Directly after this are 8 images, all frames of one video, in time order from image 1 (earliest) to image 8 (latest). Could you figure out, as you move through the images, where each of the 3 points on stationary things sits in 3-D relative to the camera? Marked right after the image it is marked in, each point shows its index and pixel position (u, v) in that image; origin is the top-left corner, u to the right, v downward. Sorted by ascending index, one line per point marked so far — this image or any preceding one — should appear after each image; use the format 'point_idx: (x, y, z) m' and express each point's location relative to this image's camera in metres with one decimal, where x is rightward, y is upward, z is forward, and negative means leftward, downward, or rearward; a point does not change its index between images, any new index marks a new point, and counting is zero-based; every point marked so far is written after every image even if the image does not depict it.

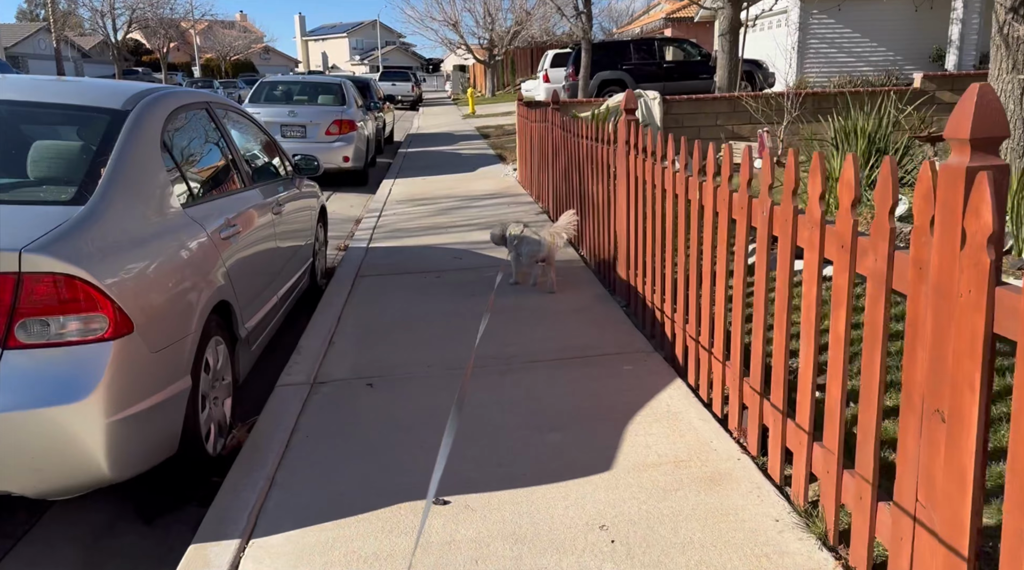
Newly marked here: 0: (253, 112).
0: (-3.8, +2.5, +13.4) m
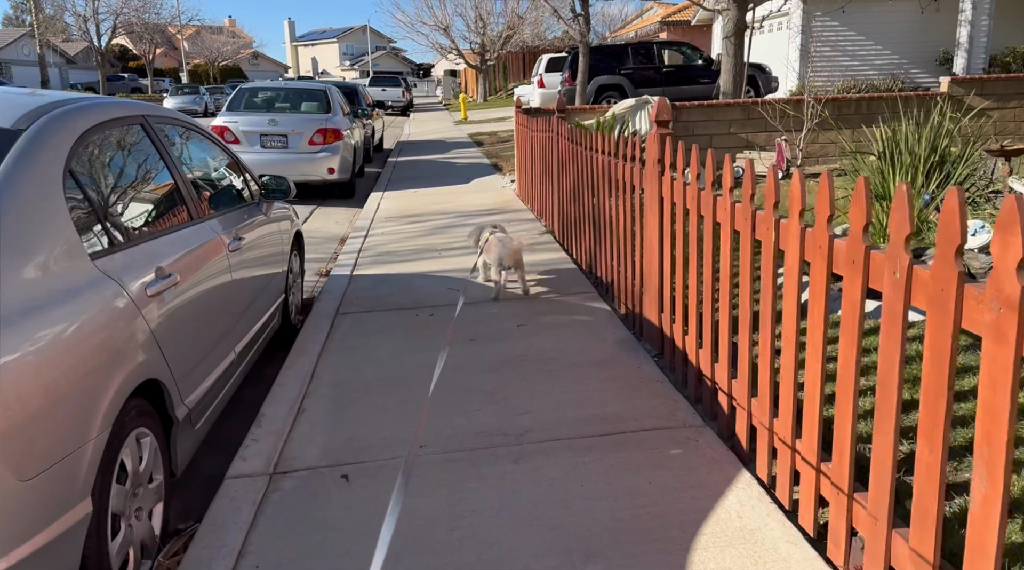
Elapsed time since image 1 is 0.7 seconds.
0: (-3.8, +2.2, +12.5) m
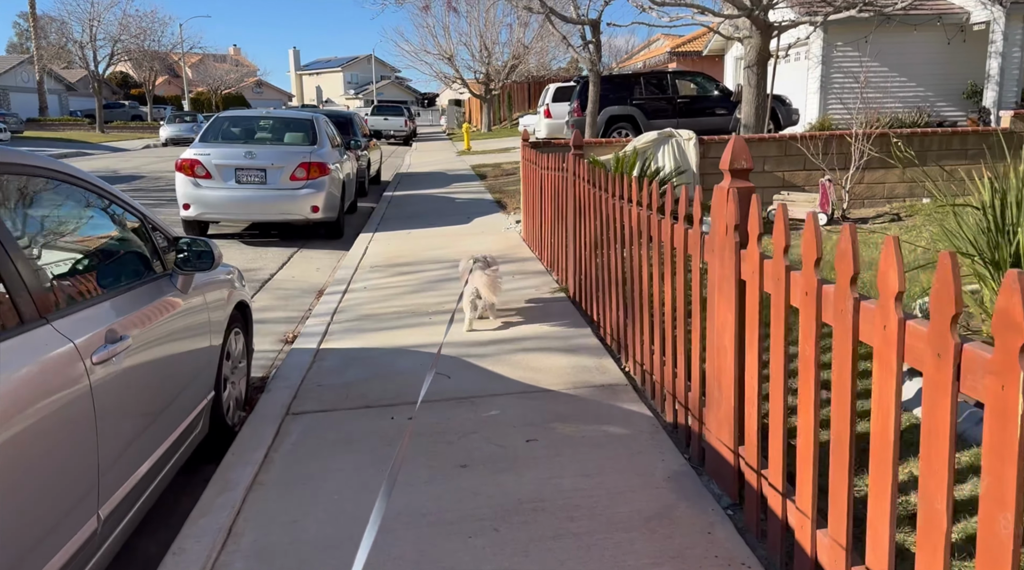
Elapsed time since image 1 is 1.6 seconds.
0: (-3.8, +1.6, +11.2) m
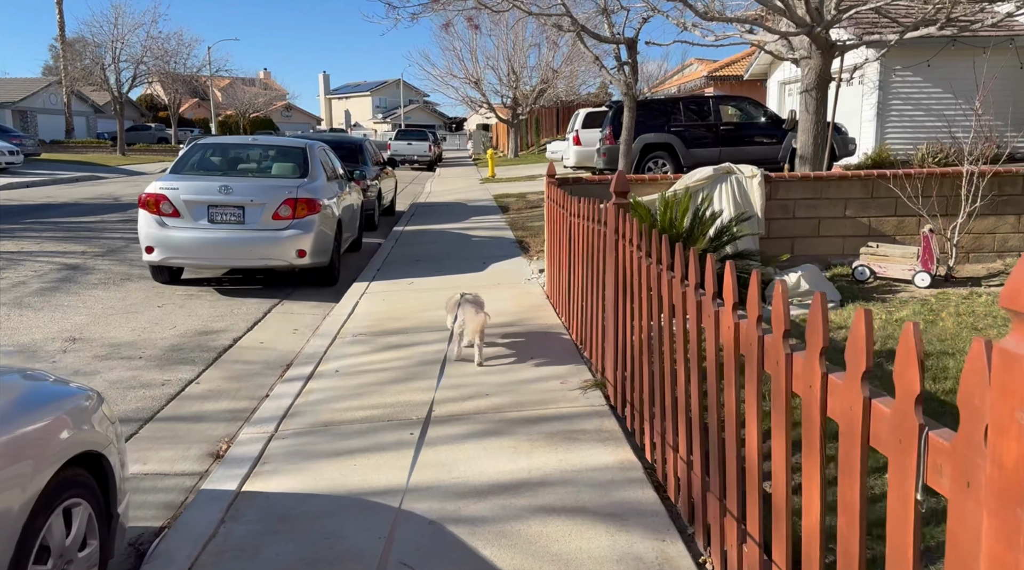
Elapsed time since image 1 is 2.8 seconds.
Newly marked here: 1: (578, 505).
0: (-3.5, +1.0, +9.5) m
1: (+0.3, -0.9, +3.6) m
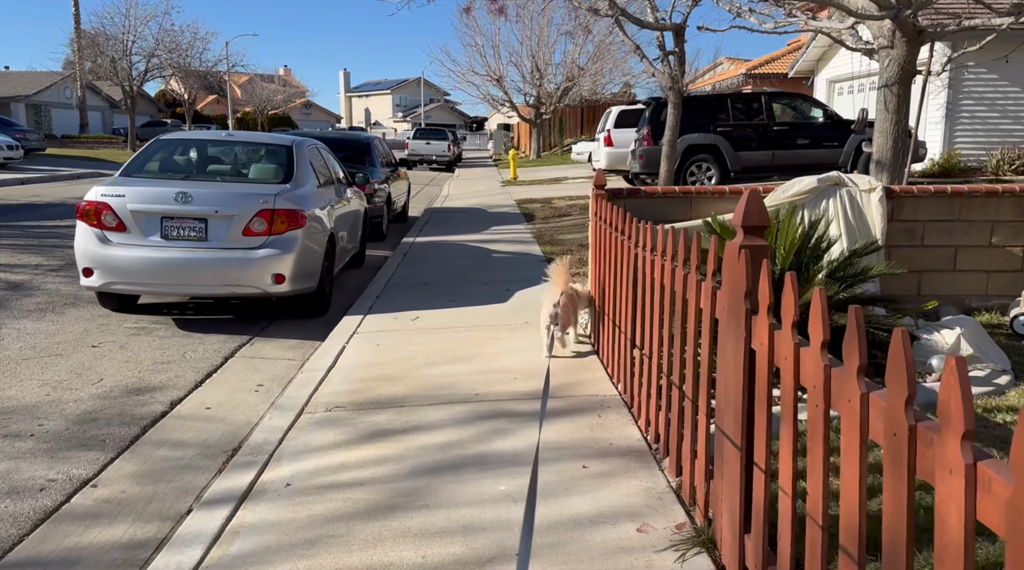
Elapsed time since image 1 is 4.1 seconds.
0: (-3.3, +0.7, +7.5) m
1: (+0.4, -1.2, +1.6) m
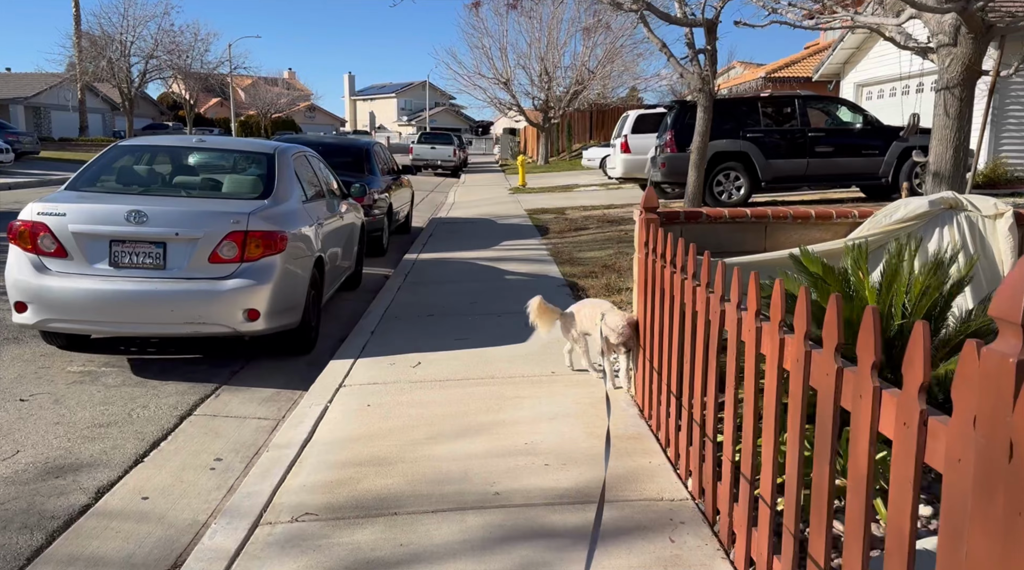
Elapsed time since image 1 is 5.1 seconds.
0: (-3.1, +0.5, +6.2) m
1: (+0.5, -1.4, +0.2) m
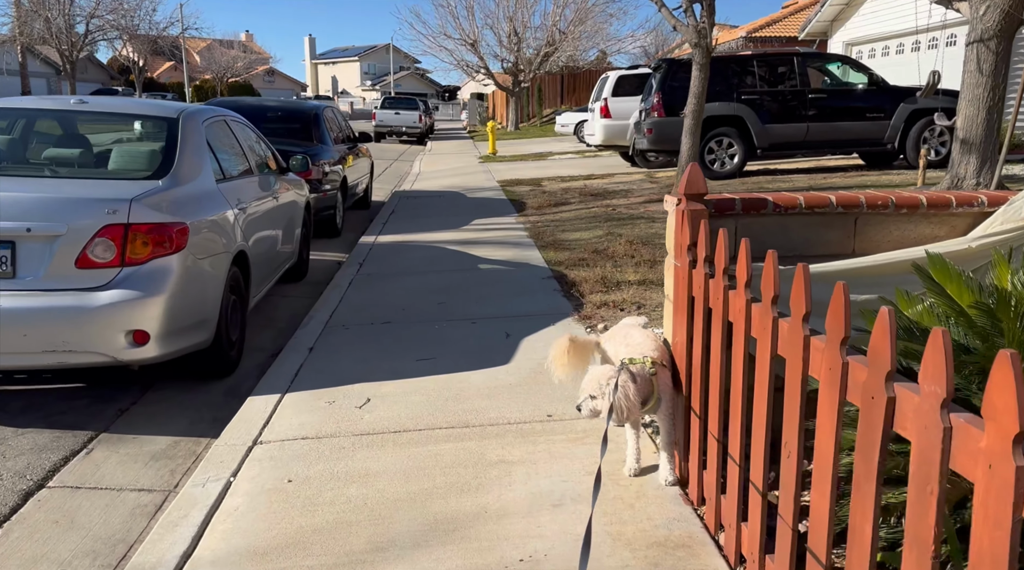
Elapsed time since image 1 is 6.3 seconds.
0: (-3.2, +0.4, +4.5) m
1: (+0.6, -1.7, -1.3) m
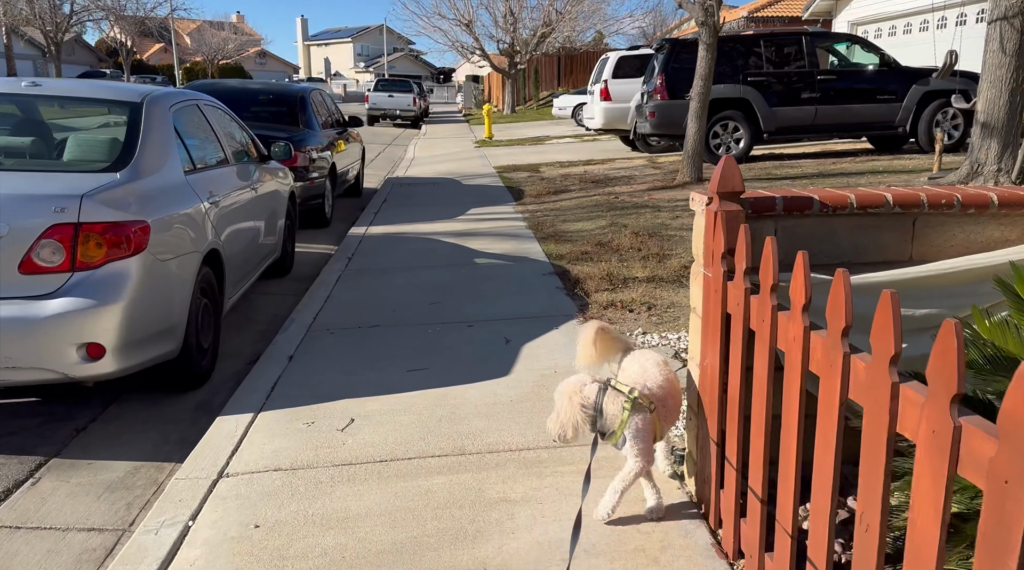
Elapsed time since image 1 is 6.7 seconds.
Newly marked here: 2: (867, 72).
0: (-3.2, +0.4, +4.0) m
1: (+0.6, -1.8, -1.8) m
2: (+5.5, +3.3, +14.1) m
